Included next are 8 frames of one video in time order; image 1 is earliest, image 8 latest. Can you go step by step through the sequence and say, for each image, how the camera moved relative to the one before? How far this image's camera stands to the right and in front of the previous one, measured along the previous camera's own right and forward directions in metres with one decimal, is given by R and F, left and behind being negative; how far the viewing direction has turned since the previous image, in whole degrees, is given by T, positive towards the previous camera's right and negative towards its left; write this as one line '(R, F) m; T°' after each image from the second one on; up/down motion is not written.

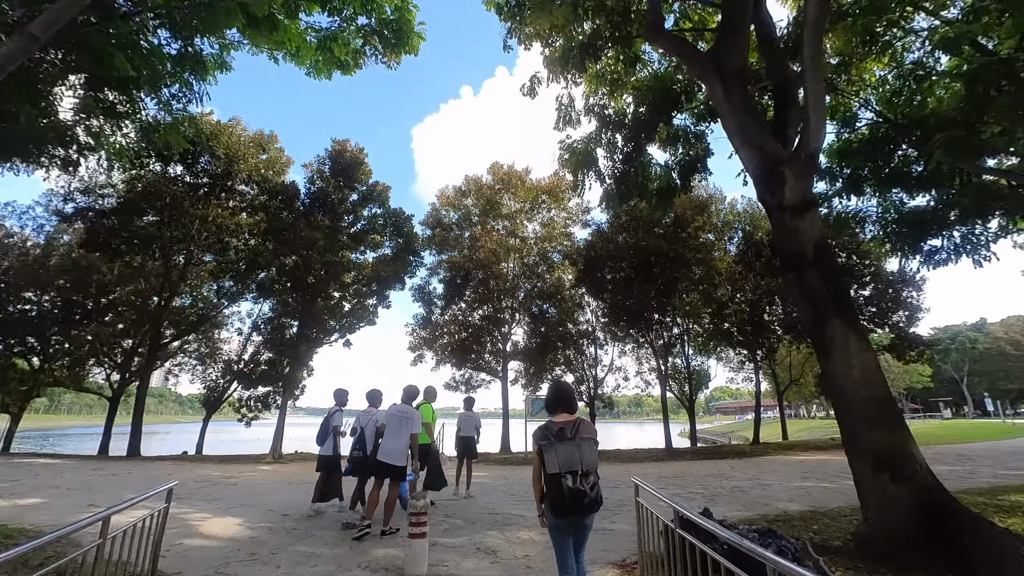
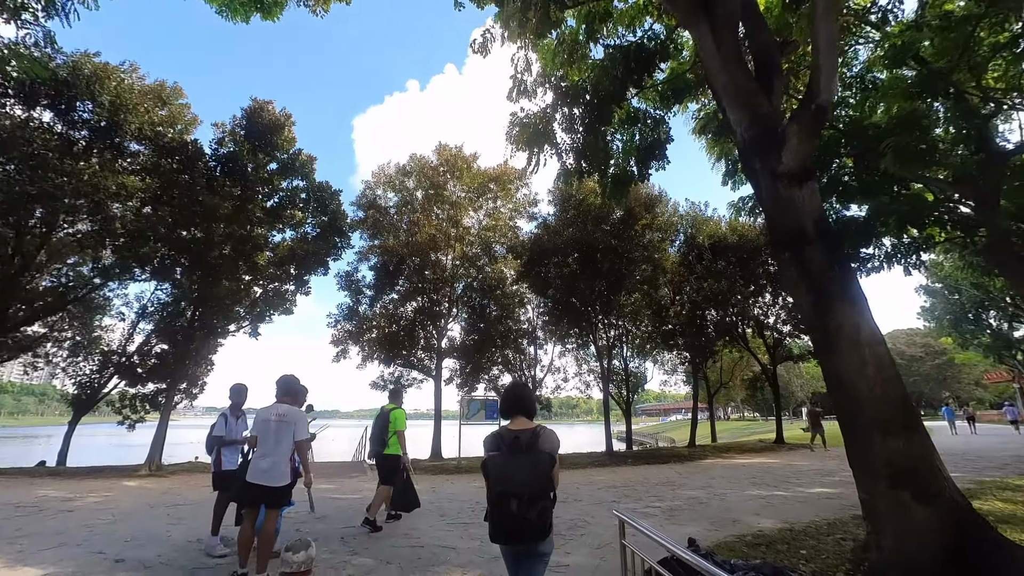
(0.0, +1.2) m; +8°
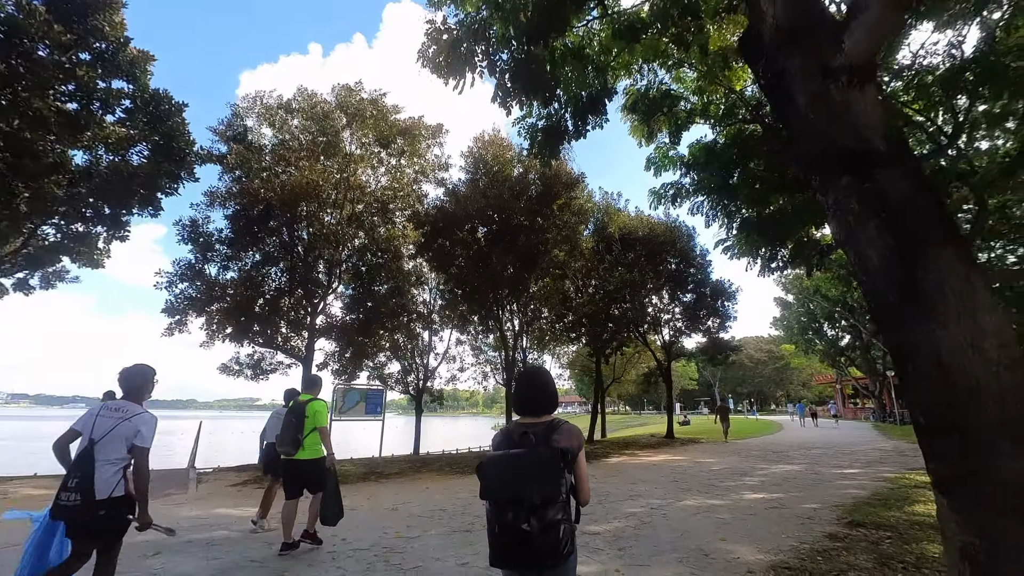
(-0.1, +1.9) m; +14°
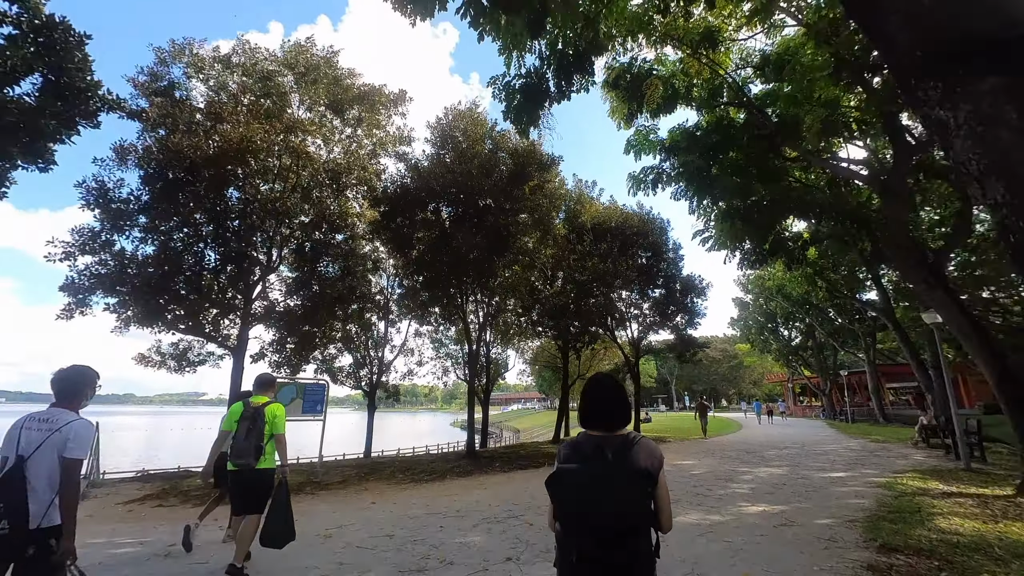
(-0.1, +1.1) m; +5°
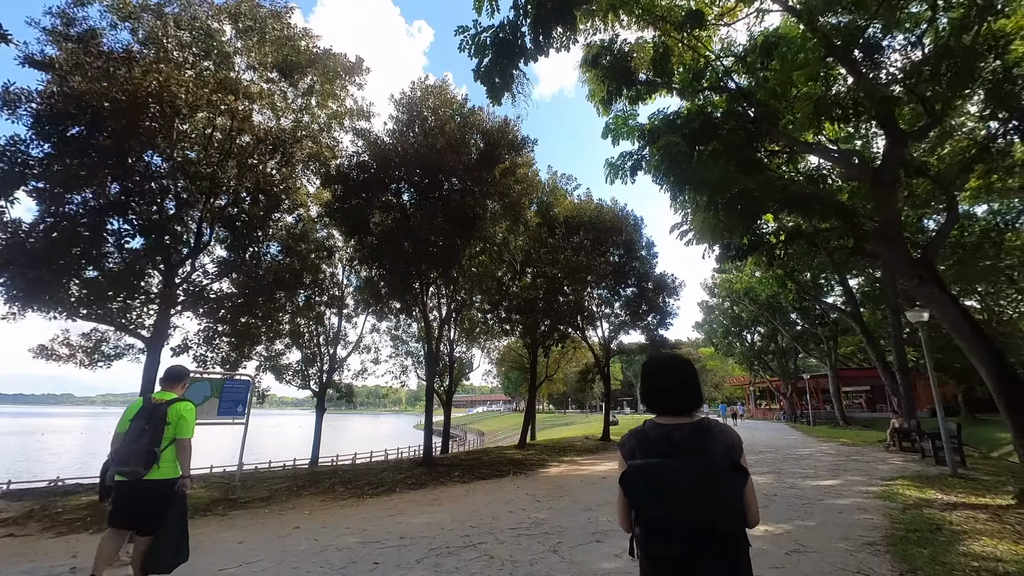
(0.0, +1.0) m; +4°
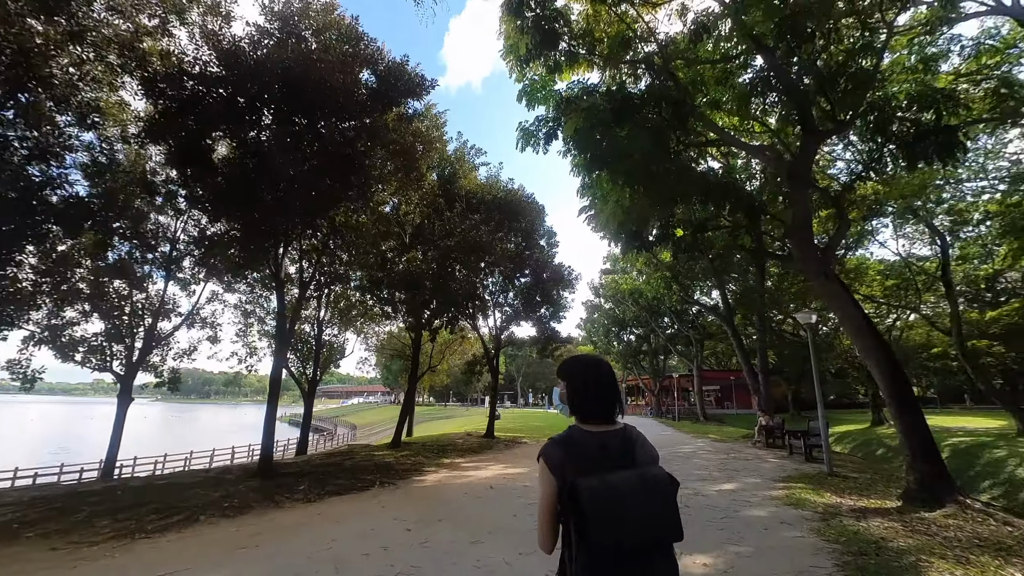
(+0.1, +1.6) m; +14°
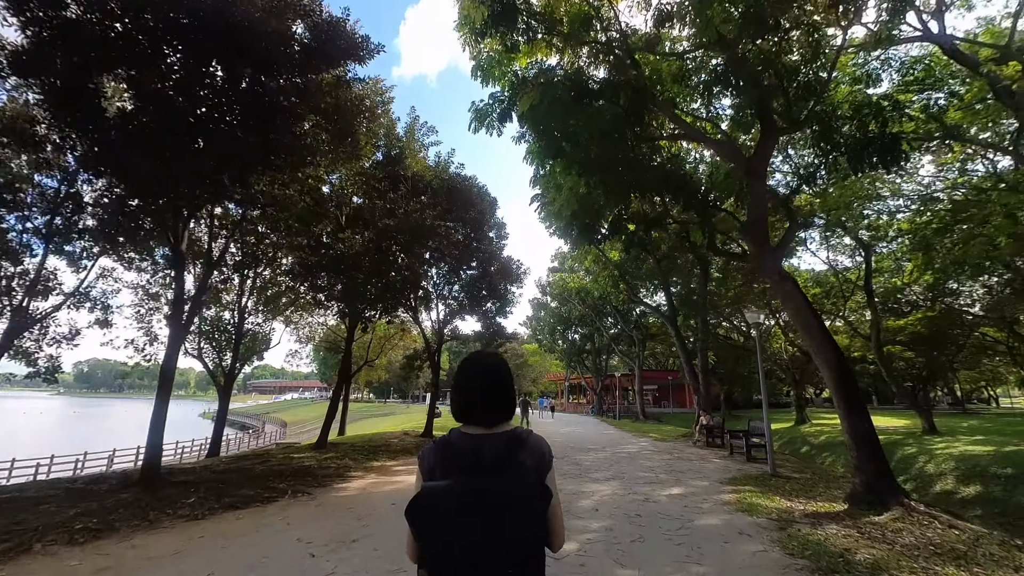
(+0.1, +0.7) m; +7°
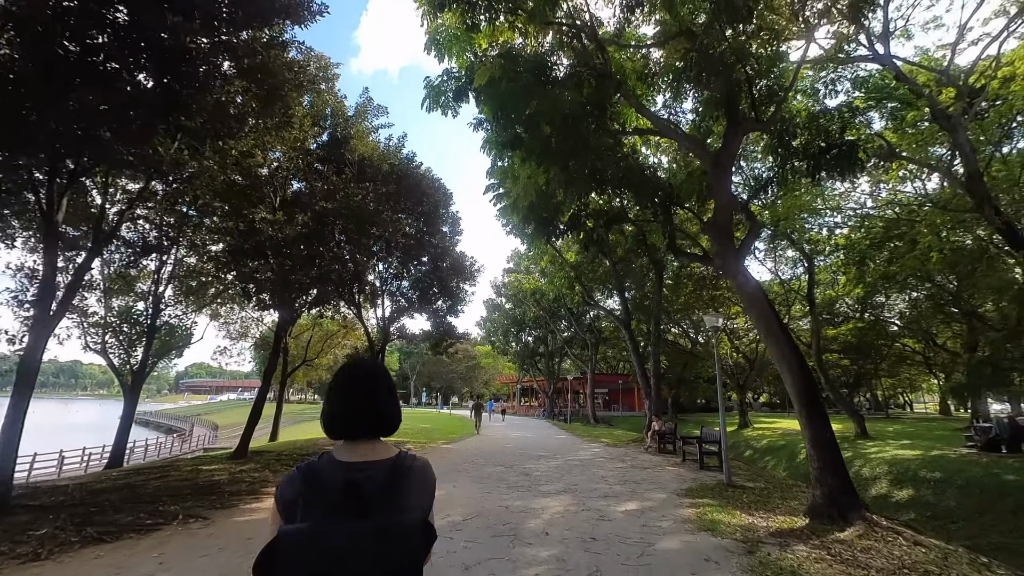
(+0.1, +0.7) m; +6°
